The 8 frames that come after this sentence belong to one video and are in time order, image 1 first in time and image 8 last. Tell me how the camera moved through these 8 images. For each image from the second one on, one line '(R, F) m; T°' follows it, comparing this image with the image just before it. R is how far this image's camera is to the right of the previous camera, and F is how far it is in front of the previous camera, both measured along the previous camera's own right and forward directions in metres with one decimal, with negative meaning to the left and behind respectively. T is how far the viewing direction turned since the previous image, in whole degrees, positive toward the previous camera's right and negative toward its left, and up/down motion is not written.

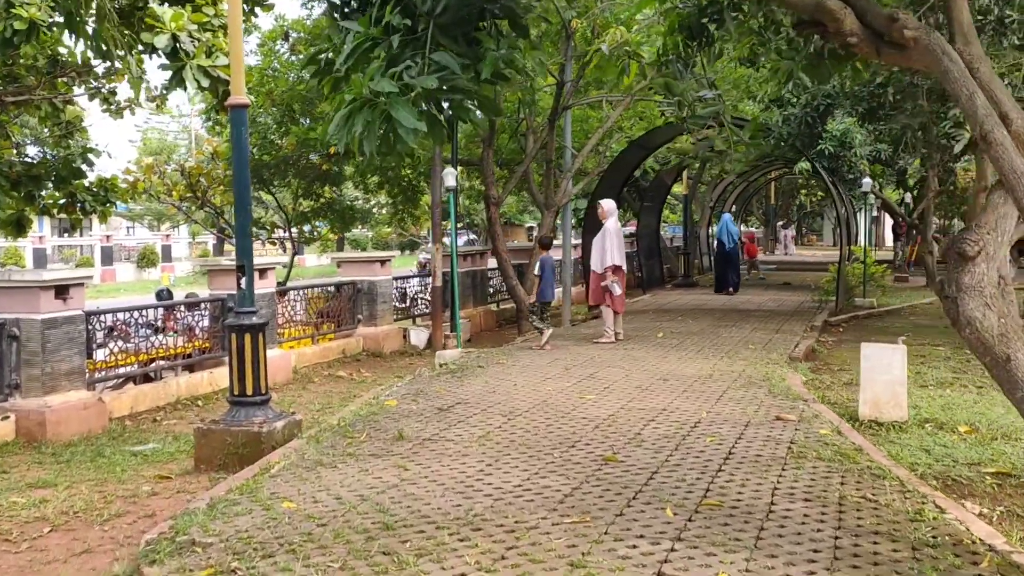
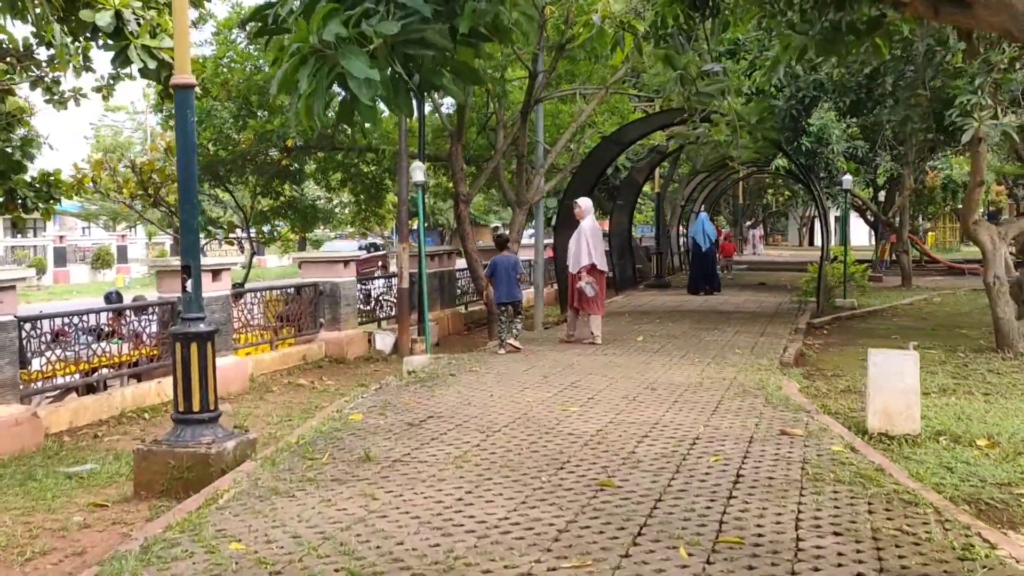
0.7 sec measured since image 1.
(-0.1, +0.6) m; +2°
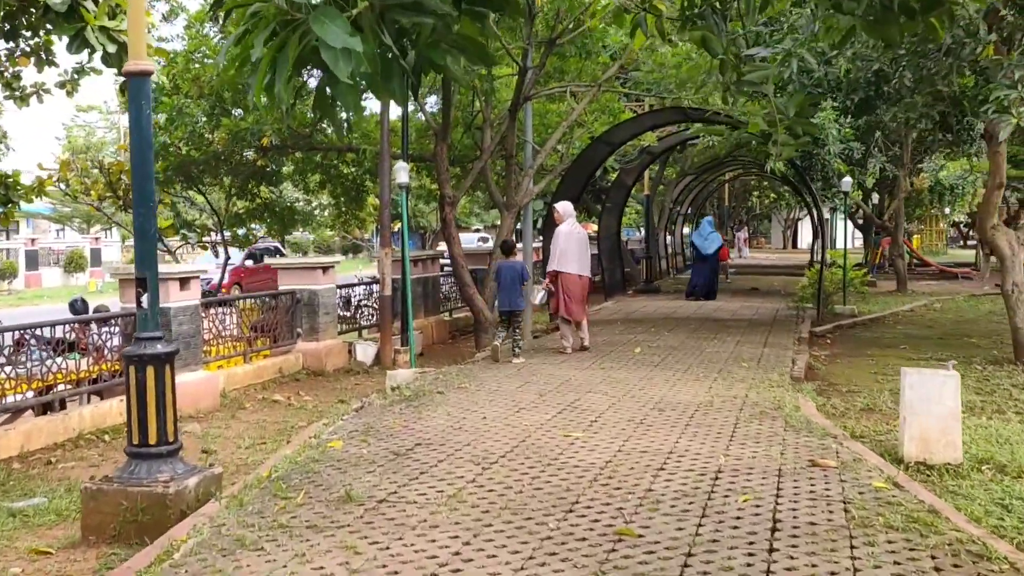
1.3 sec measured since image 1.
(-0.1, +0.6) m; +1°
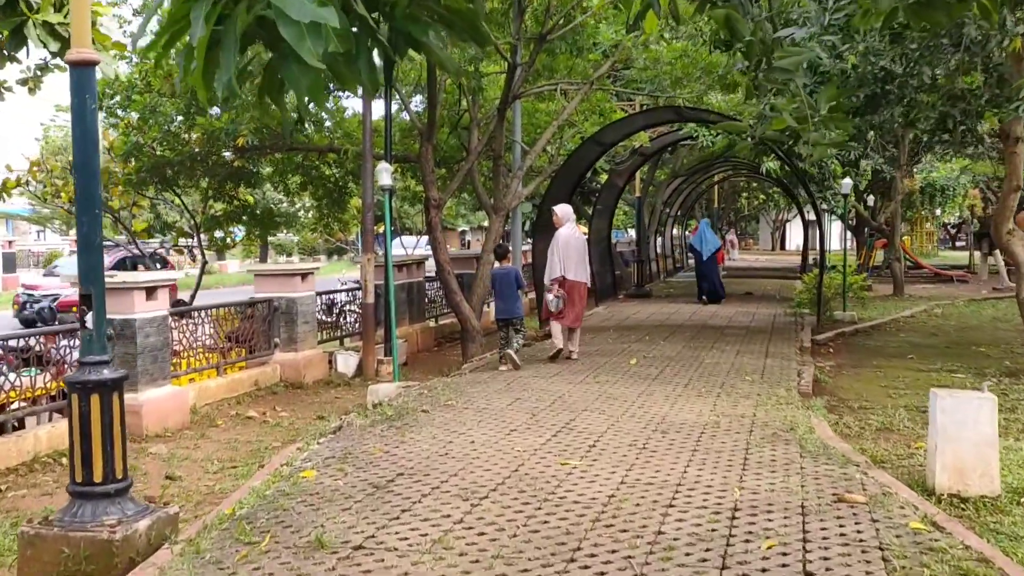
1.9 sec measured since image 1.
(0.0, +0.5) m; +1°
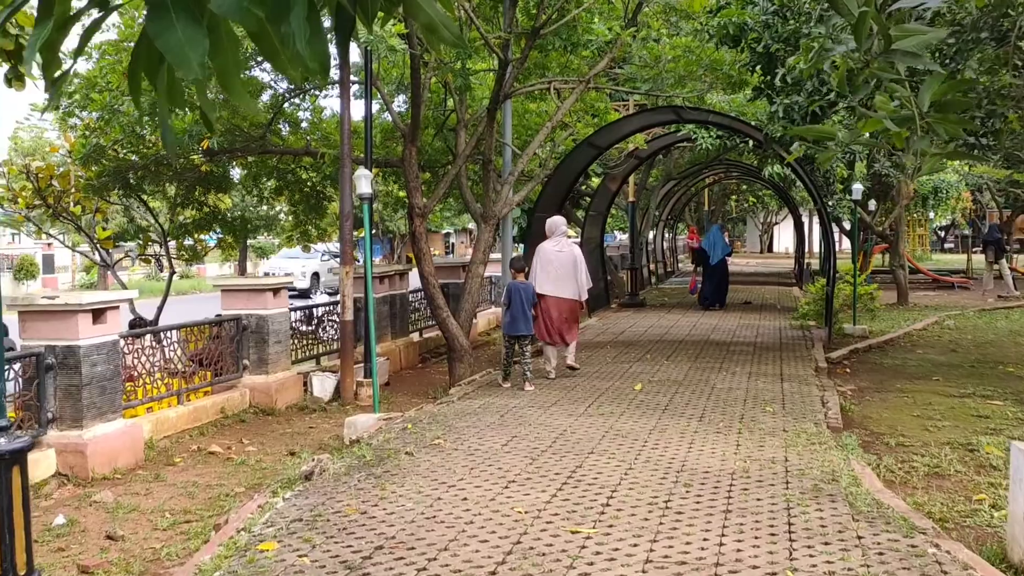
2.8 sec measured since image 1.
(-0.1, +0.8) m; +1°
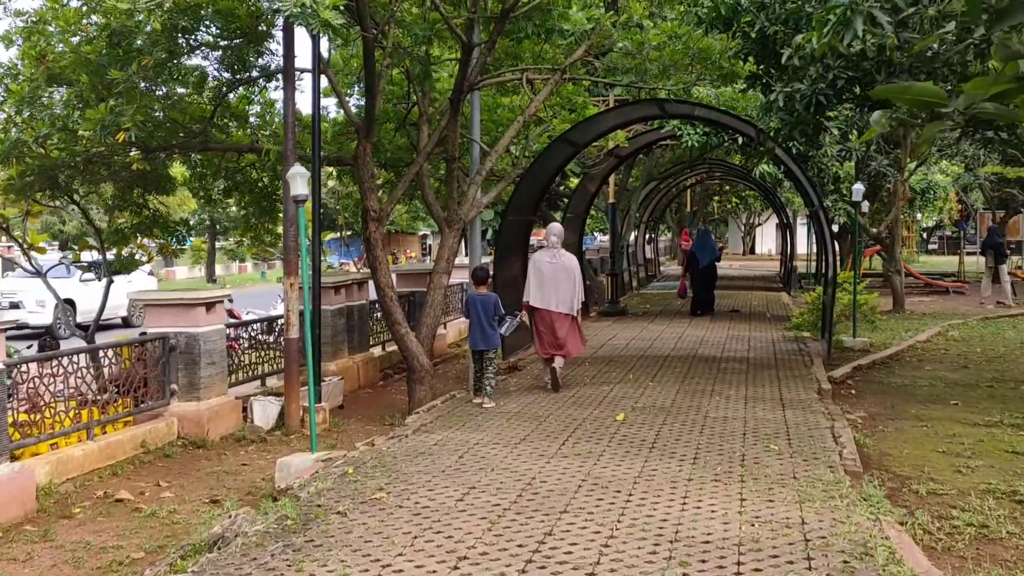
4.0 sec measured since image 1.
(+0.1, +1.1) m; +1°
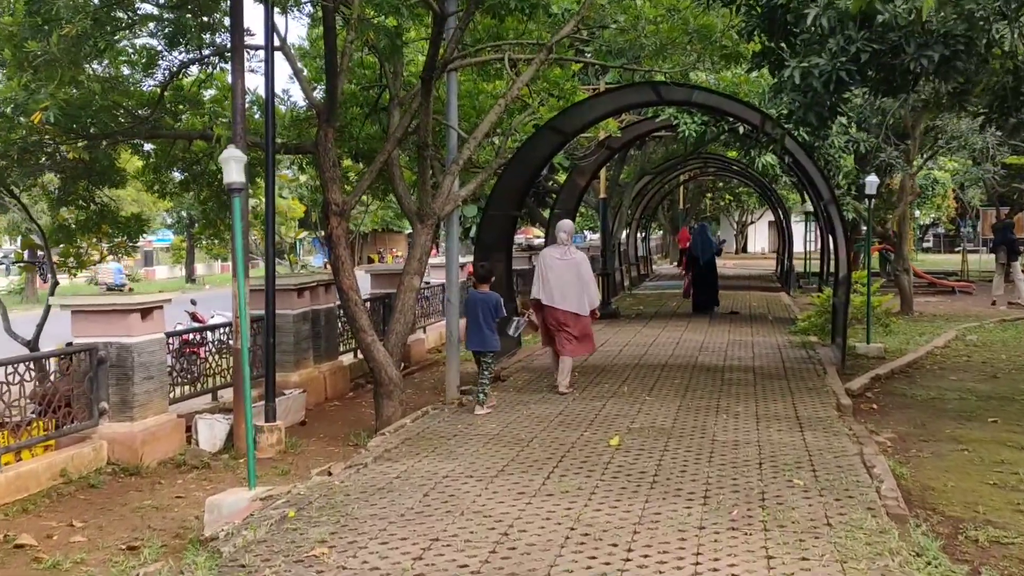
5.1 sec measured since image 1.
(+0.1, +1.0) m; +1°
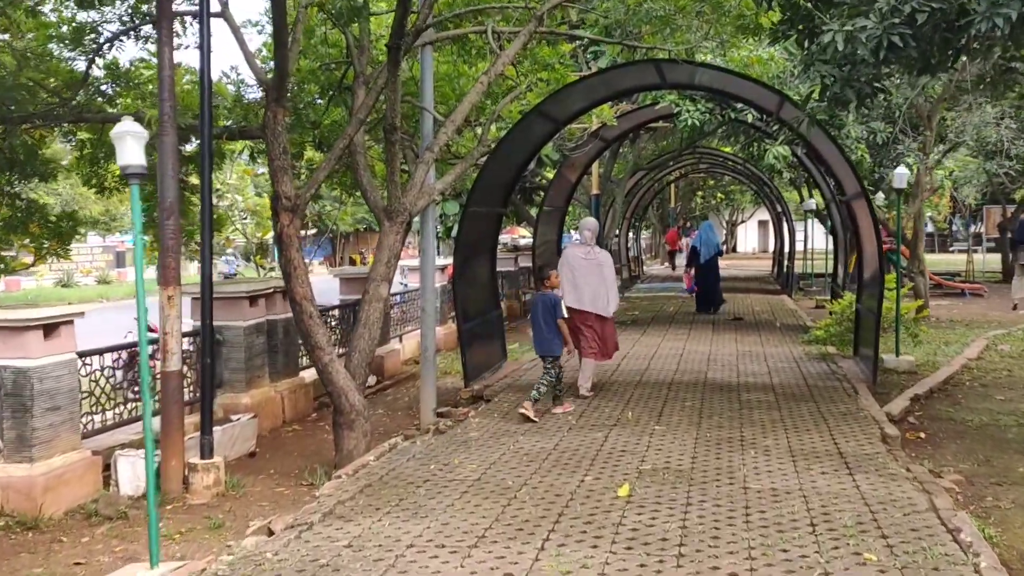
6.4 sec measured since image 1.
(0.0, +1.2) m; +1°
